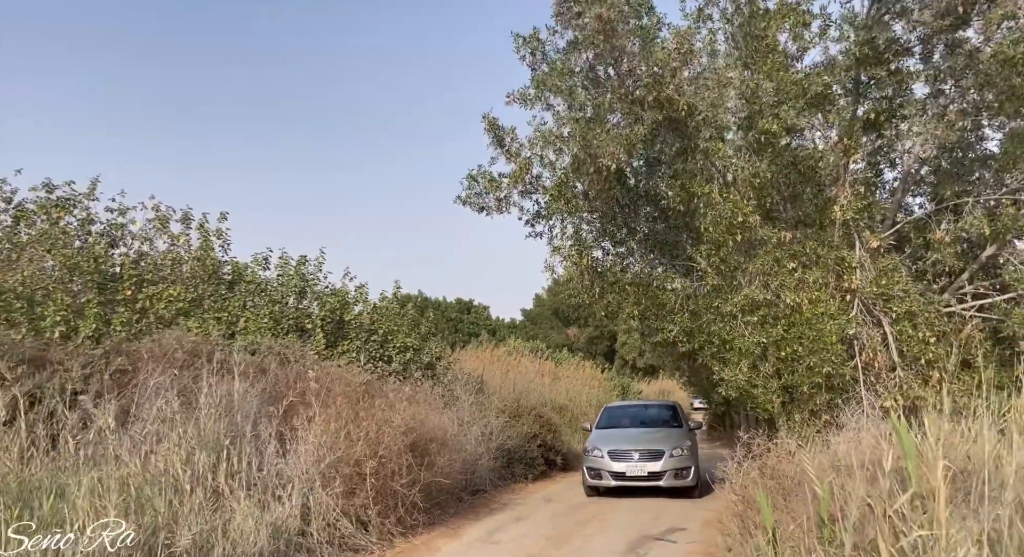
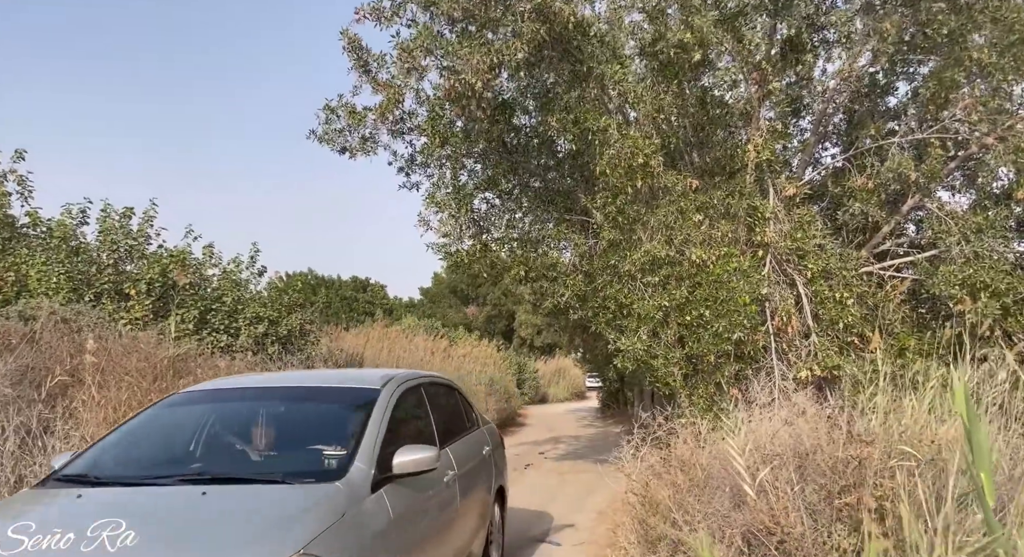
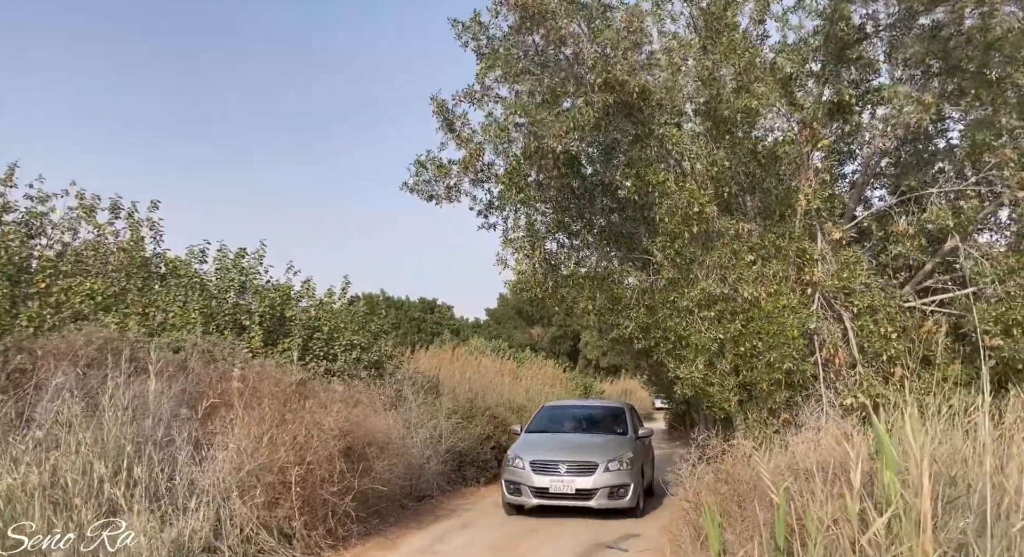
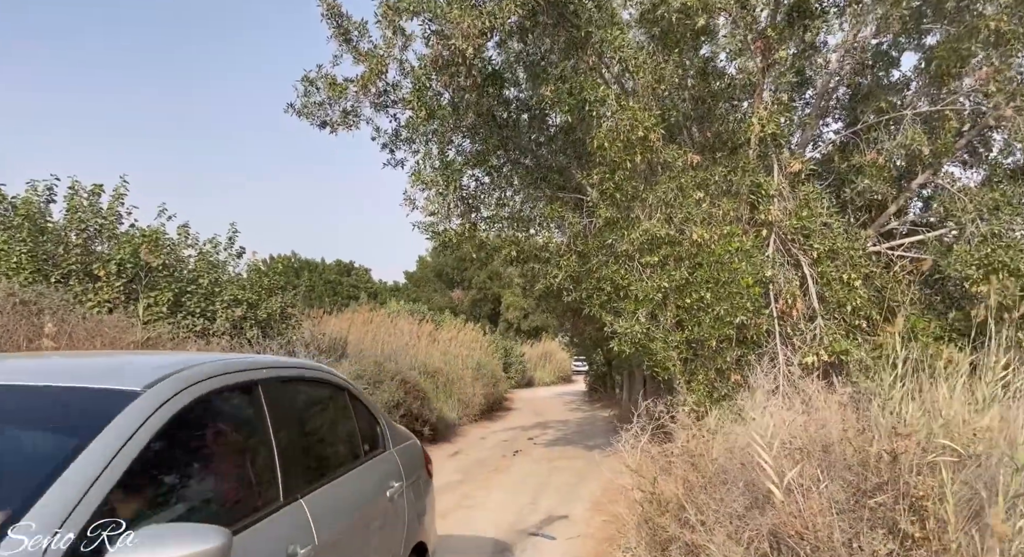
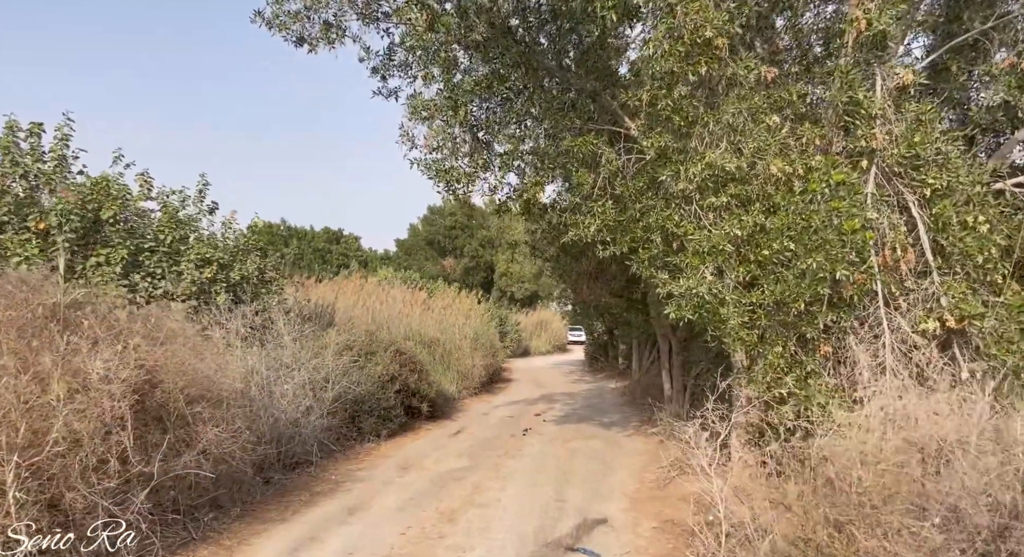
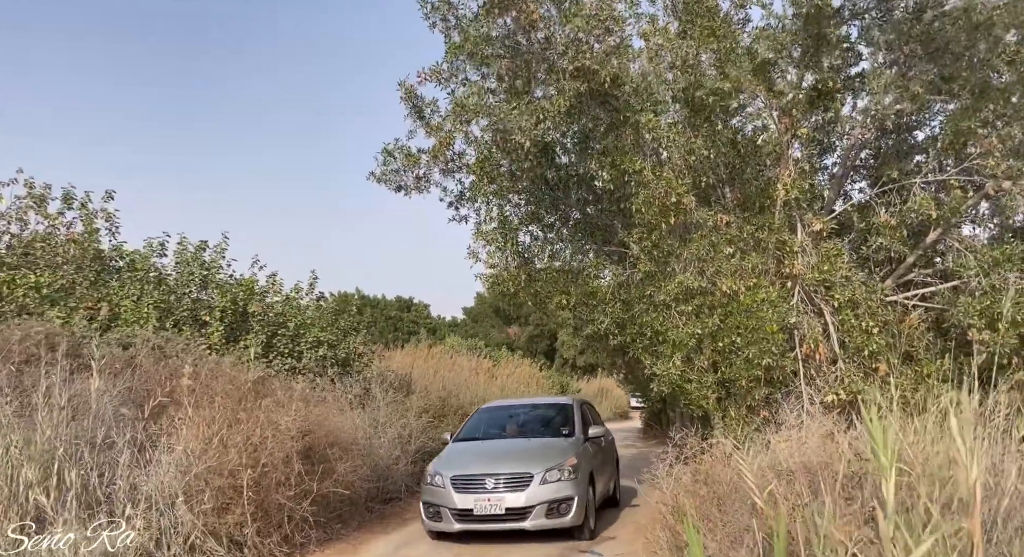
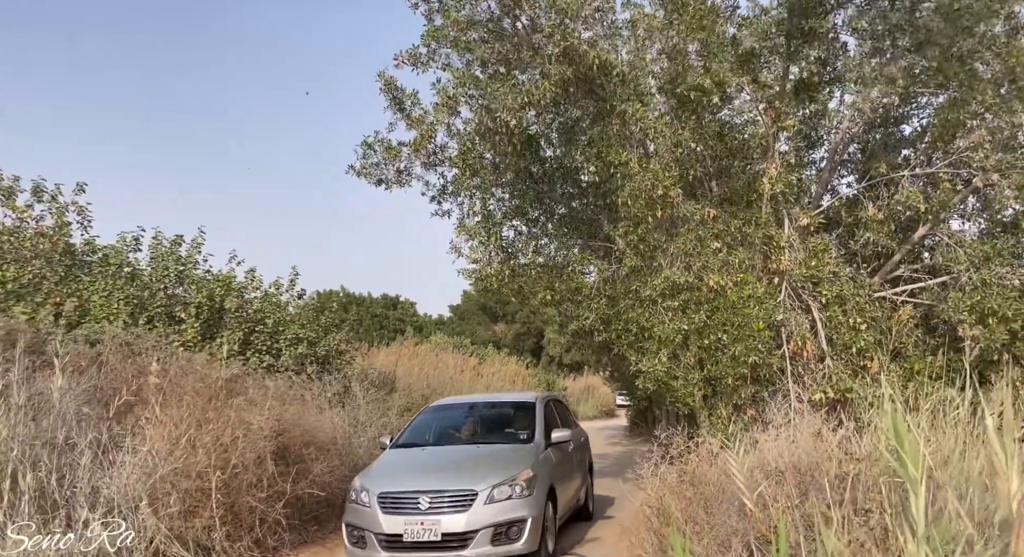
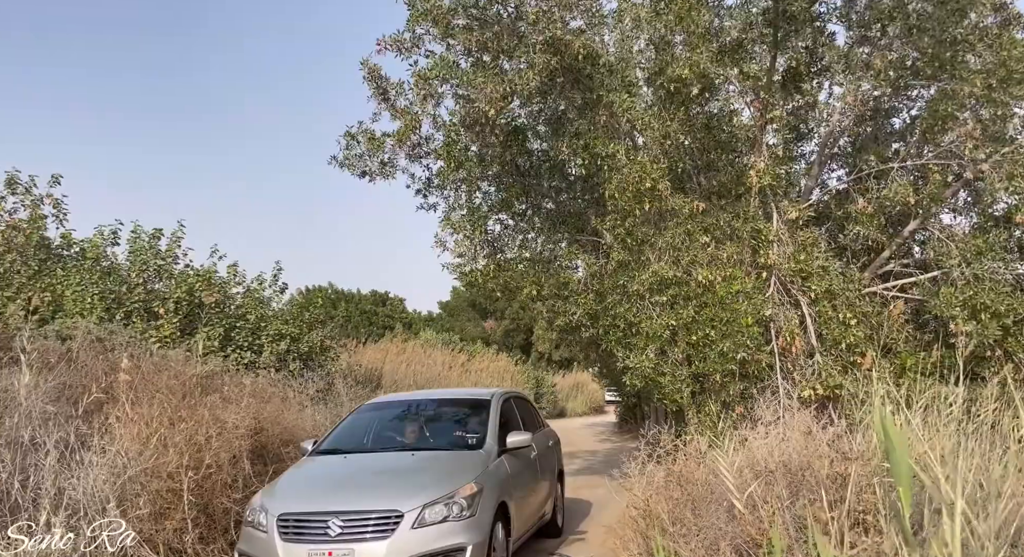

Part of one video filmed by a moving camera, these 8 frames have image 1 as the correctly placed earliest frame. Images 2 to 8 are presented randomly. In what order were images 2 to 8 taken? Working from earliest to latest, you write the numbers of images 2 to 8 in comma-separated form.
3, 6, 7, 8, 2, 4, 5
